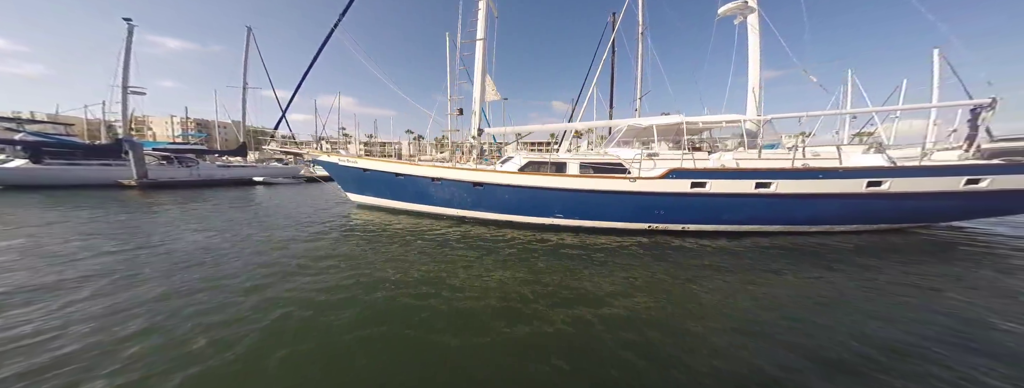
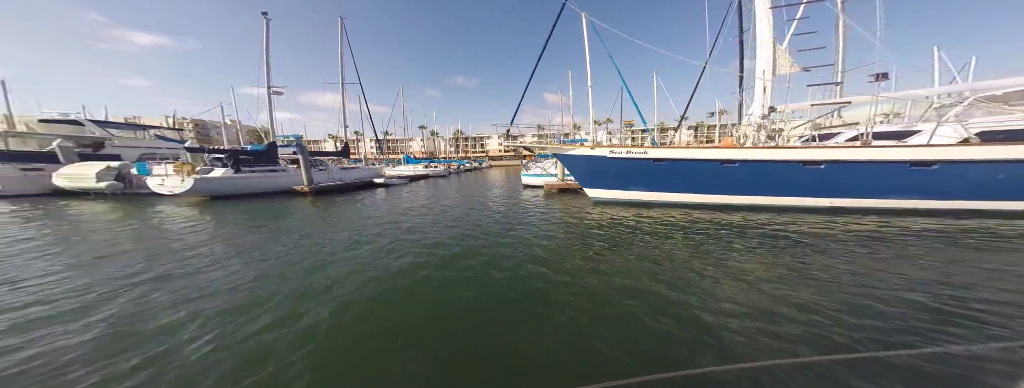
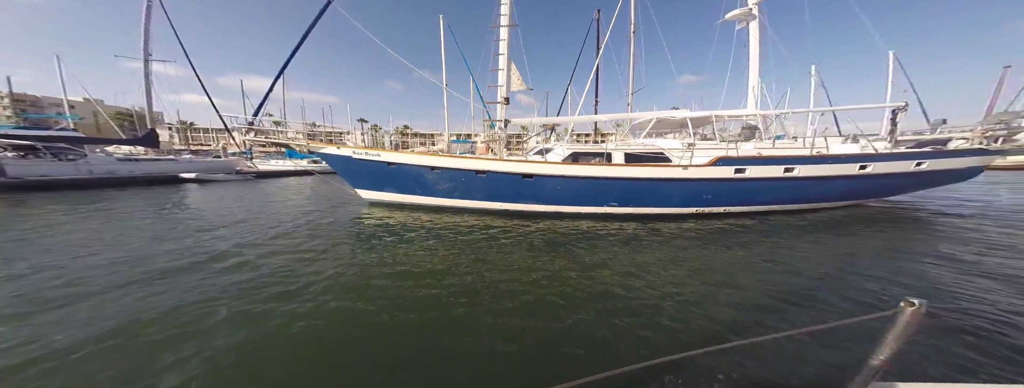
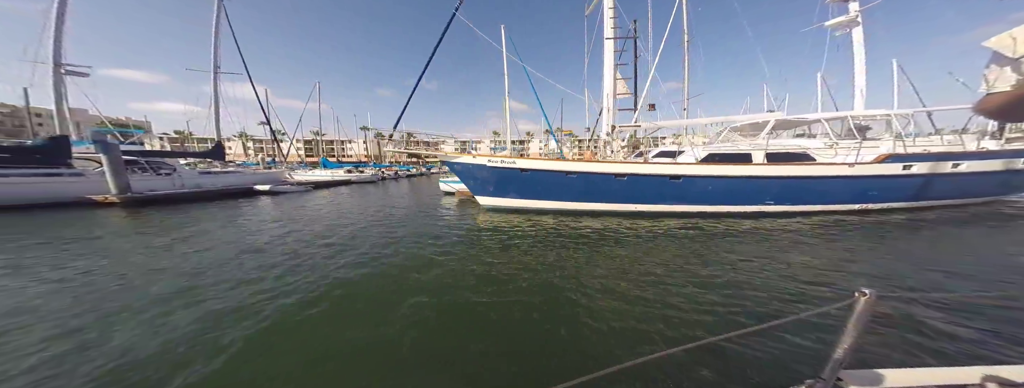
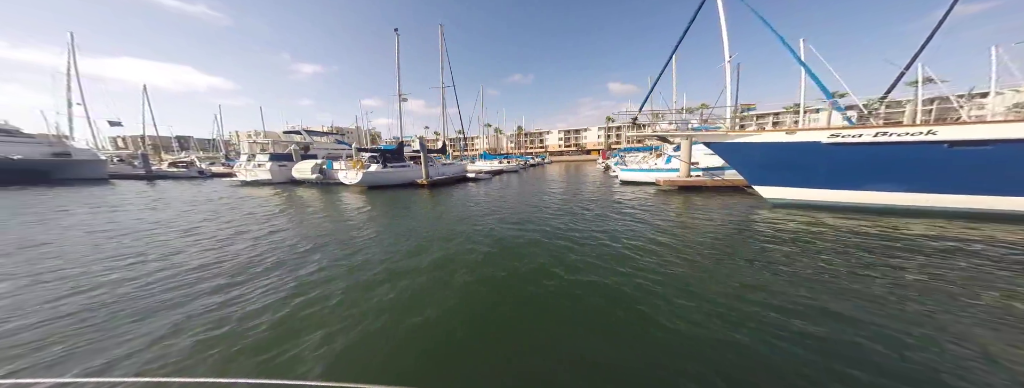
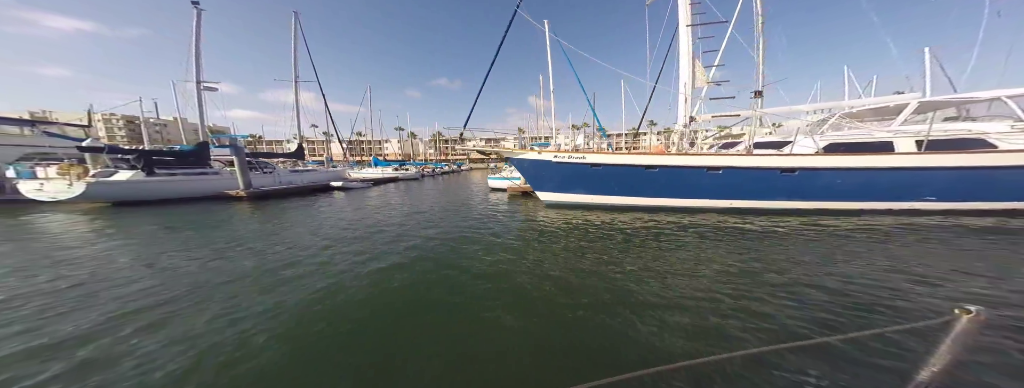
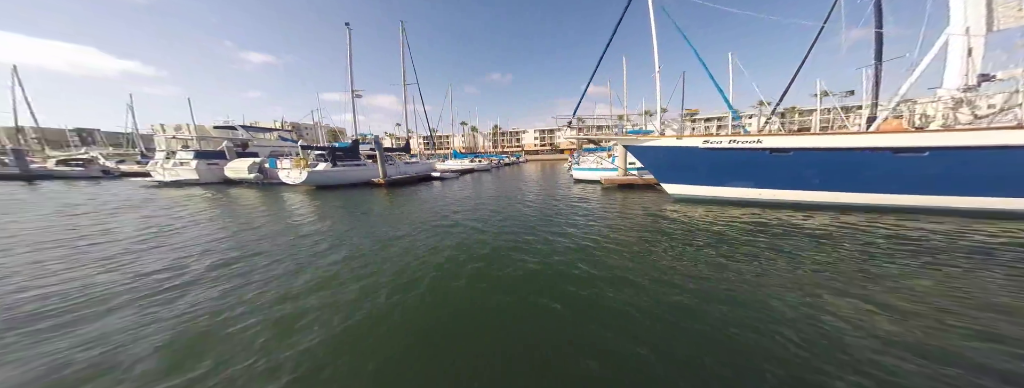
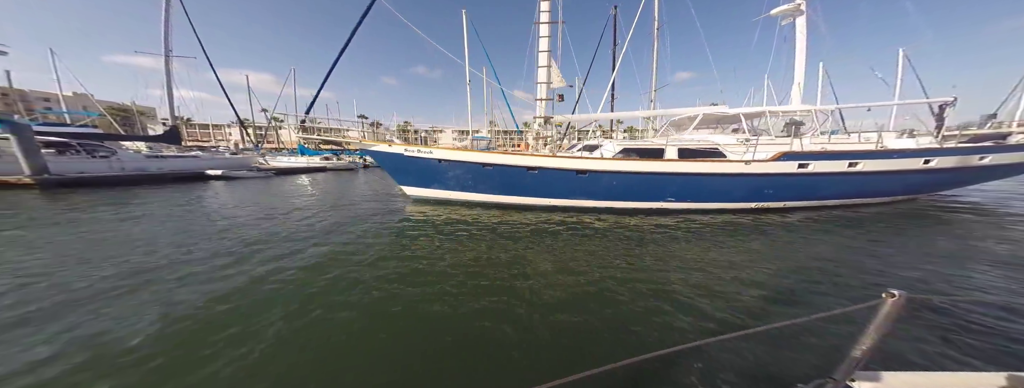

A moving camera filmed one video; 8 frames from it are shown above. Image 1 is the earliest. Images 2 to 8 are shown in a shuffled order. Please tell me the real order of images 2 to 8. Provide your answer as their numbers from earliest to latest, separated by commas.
3, 8, 4, 6, 2, 7, 5
